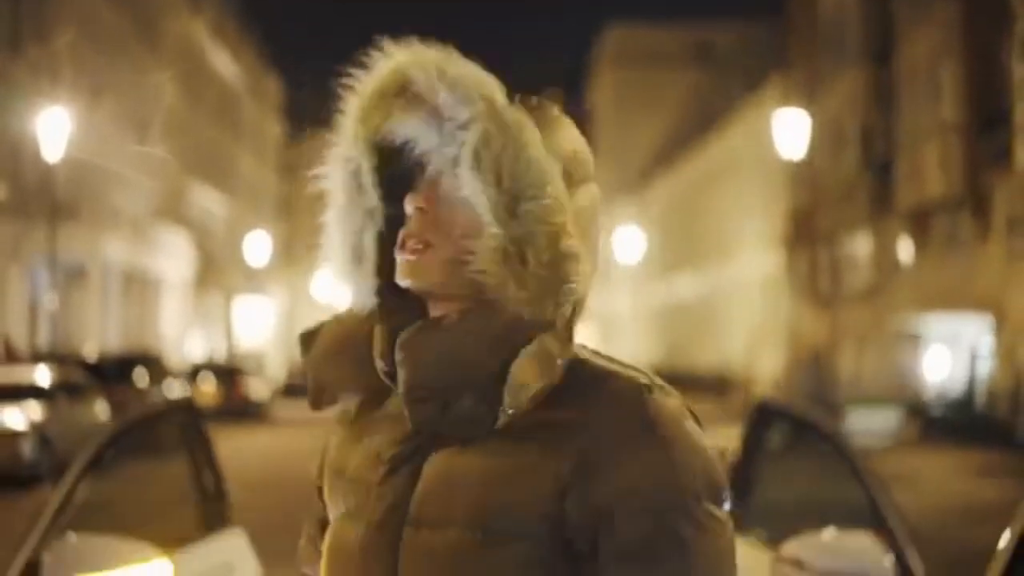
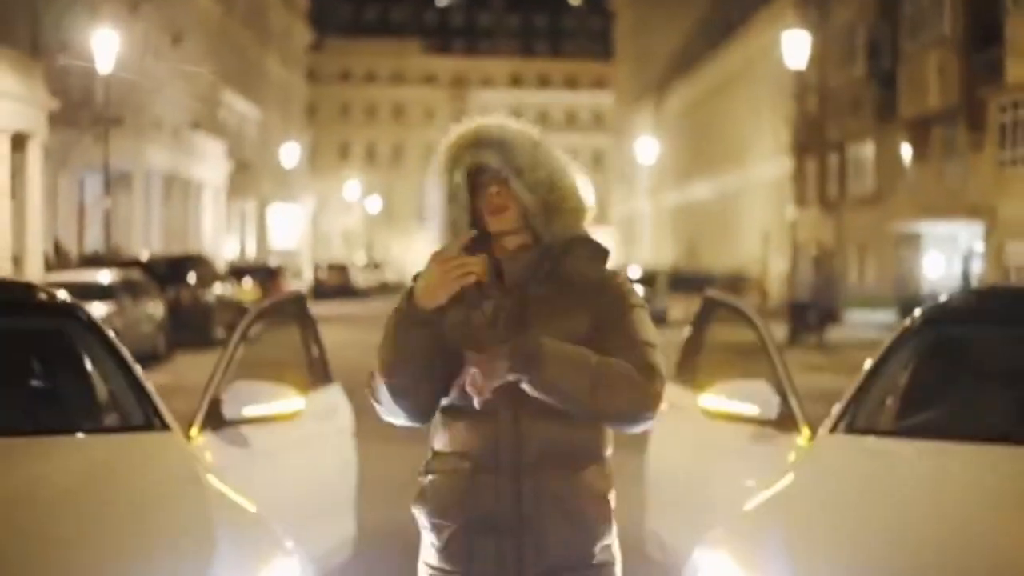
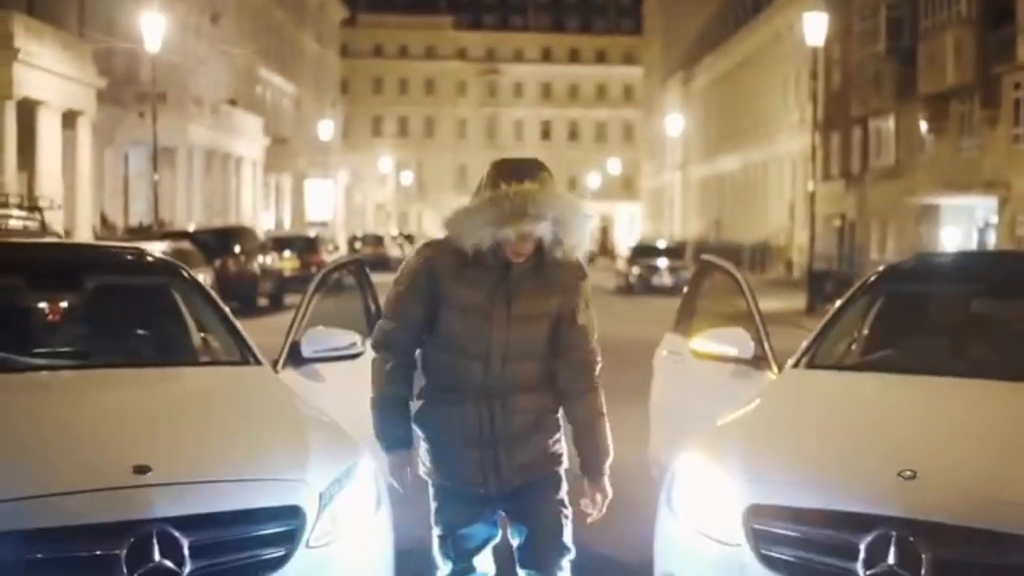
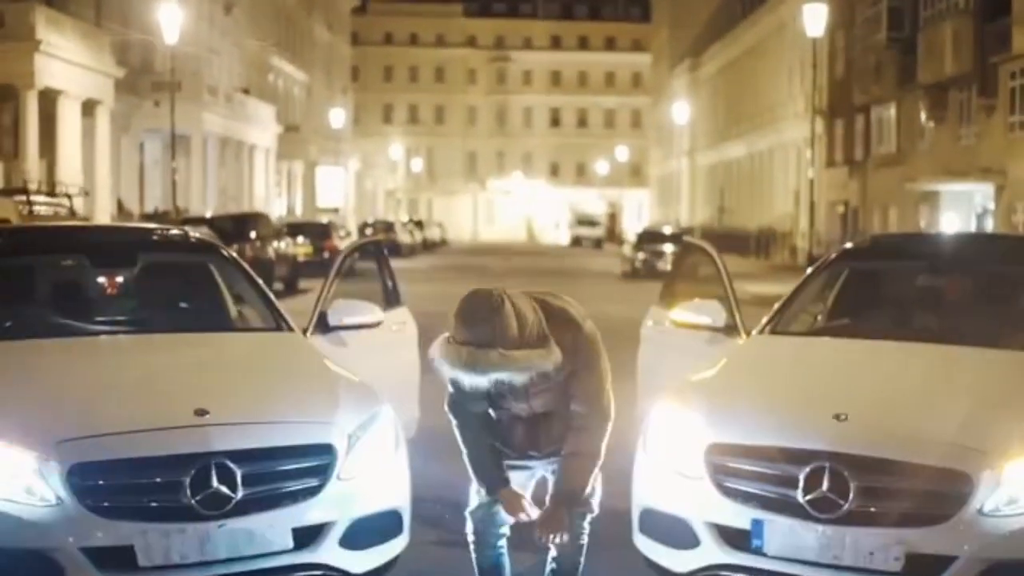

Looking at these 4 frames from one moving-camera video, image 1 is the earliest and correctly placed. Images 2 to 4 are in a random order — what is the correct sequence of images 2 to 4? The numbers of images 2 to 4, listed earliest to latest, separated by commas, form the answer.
2, 3, 4
